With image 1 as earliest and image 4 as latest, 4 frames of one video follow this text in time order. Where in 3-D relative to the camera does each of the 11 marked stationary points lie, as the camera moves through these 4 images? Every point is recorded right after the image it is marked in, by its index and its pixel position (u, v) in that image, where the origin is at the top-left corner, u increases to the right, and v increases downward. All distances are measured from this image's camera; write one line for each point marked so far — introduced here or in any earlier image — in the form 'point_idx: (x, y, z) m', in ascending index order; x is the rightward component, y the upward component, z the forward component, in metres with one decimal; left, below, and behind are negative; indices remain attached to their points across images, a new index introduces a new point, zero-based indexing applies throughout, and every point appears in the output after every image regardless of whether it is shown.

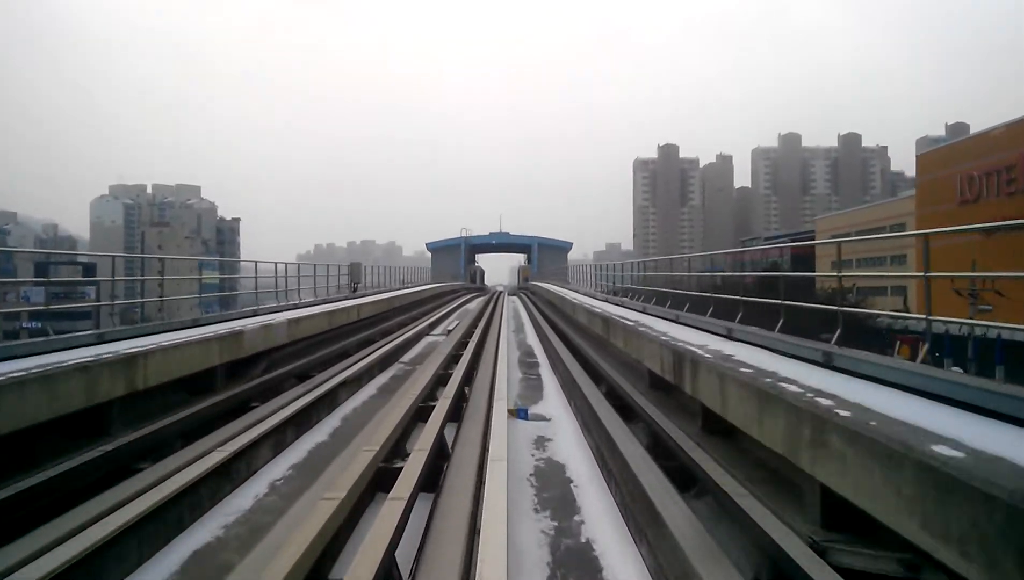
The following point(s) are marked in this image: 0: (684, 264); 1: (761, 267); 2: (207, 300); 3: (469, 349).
0: (+2.6, +0.3, +9.2) m
1: (+2.6, +0.2, +6.3) m
2: (-5.7, -0.2, +11.3) m
3: (-0.8, -1.2, +12.7) m
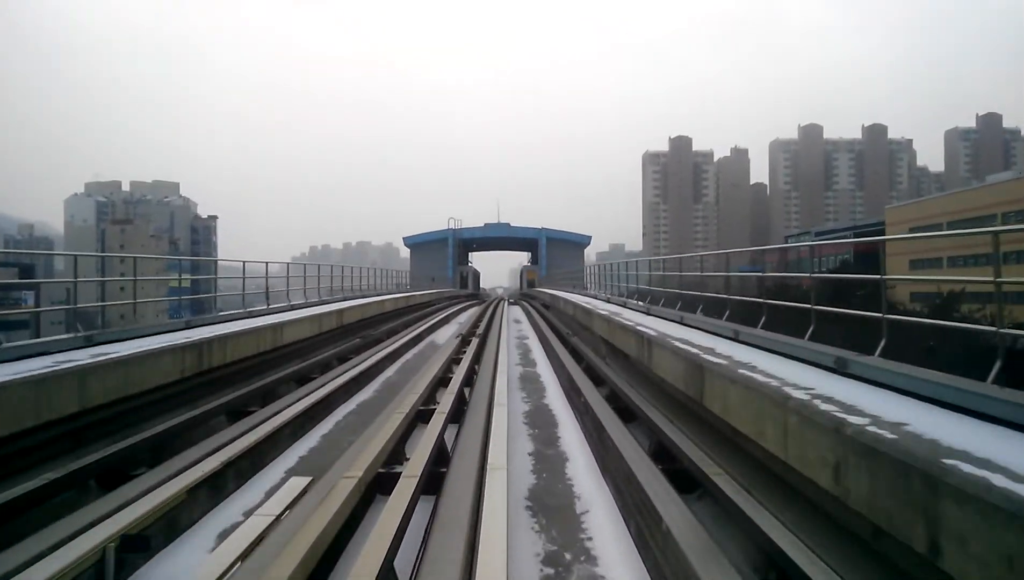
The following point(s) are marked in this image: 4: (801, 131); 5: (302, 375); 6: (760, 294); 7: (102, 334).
0: (+2.6, +0.3, +8.2) m
1: (+2.7, +0.2, +5.3) m
2: (-5.7, -0.3, +10.3) m
3: (-0.8, -1.2, +11.7) m
4: (+6.8, +3.7, +14.2) m
5: (-3.1, -1.3, +9.4) m
6: (+2.5, -0.1, +6.3) m
7: (-5.7, -0.6, +8.5) m
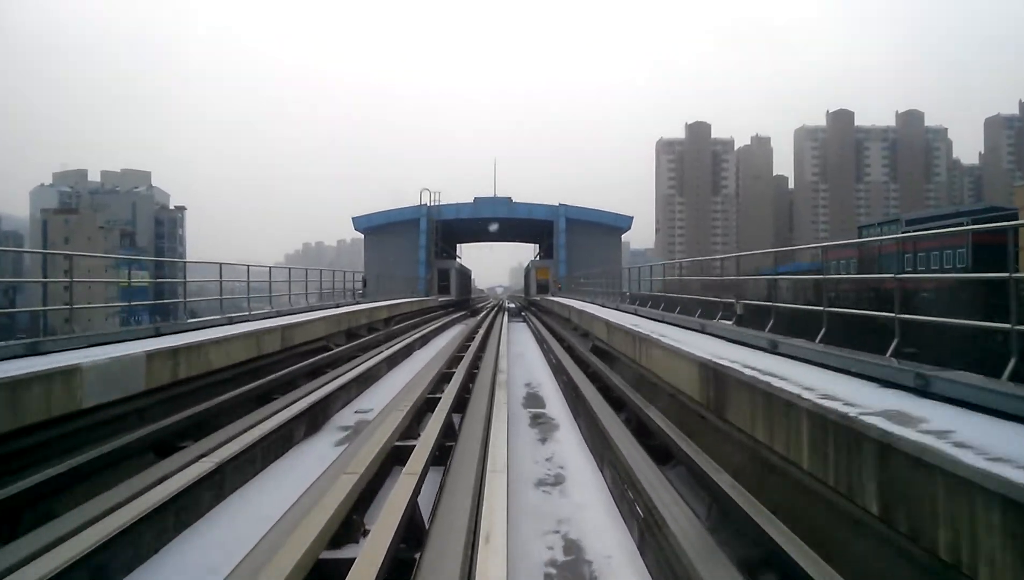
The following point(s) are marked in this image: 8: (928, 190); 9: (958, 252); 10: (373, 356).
0: (+2.6, +0.3, +7.0) m
1: (+2.7, +0.1, +4.1) m
2: (-5.7, -0.2, +9.1) m
3: (-0.8, -1.2, +10.5) m
4: (+6.8, +3.7, +13.0) m
5: (-3.1, -1.3, +8.2) m
6: (+2.5, -0.1, +5.1) m
7: (-5.7, -0.6, +7.3) m
8: (+8.1, +2.0, +11.8) m
9: (+2.7, +0.2, +3.7) m
10: (-2.6, -1.2, +11.3) m
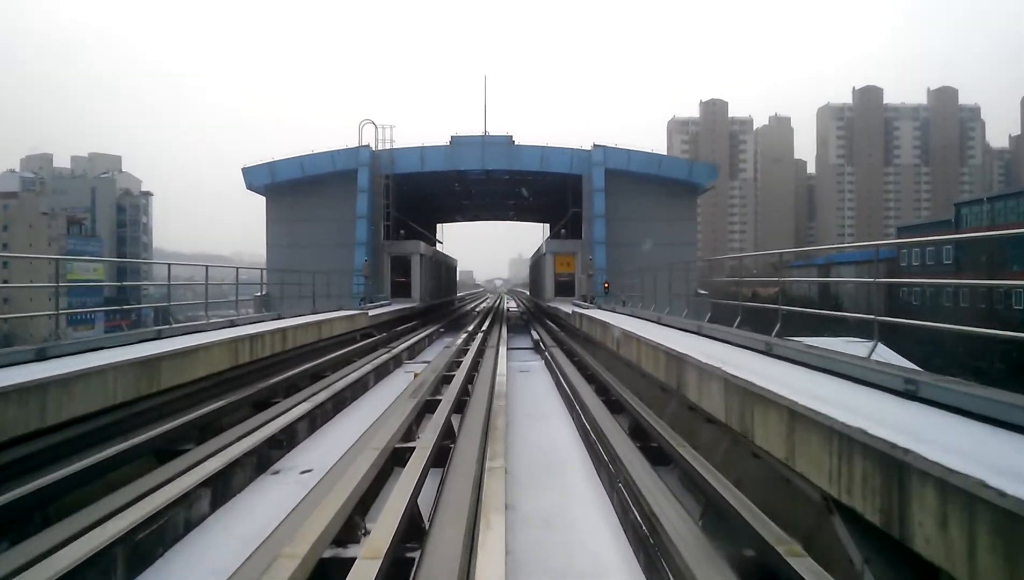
0: (+2.6, +0.3, +6.0) m
1: (+2.7, +0.2, +3.1) m
2: (-5.7, -0.2, +8.1) m
3: (-0.8, -1.1, +9.5) m
4: (+6.8, +3.8, +12.0) m
5: (-3.1, -1.2, +7.2) m
6: (+2.5, -0.1, +4.2) m
7: (-5.7, -0.6, +6.4) m
8: (+8.1, +2.1, +10.9) m
9: (+2.7, +0.2, +2.7) m
10: (-2.6, -1.1, +10.3) m
